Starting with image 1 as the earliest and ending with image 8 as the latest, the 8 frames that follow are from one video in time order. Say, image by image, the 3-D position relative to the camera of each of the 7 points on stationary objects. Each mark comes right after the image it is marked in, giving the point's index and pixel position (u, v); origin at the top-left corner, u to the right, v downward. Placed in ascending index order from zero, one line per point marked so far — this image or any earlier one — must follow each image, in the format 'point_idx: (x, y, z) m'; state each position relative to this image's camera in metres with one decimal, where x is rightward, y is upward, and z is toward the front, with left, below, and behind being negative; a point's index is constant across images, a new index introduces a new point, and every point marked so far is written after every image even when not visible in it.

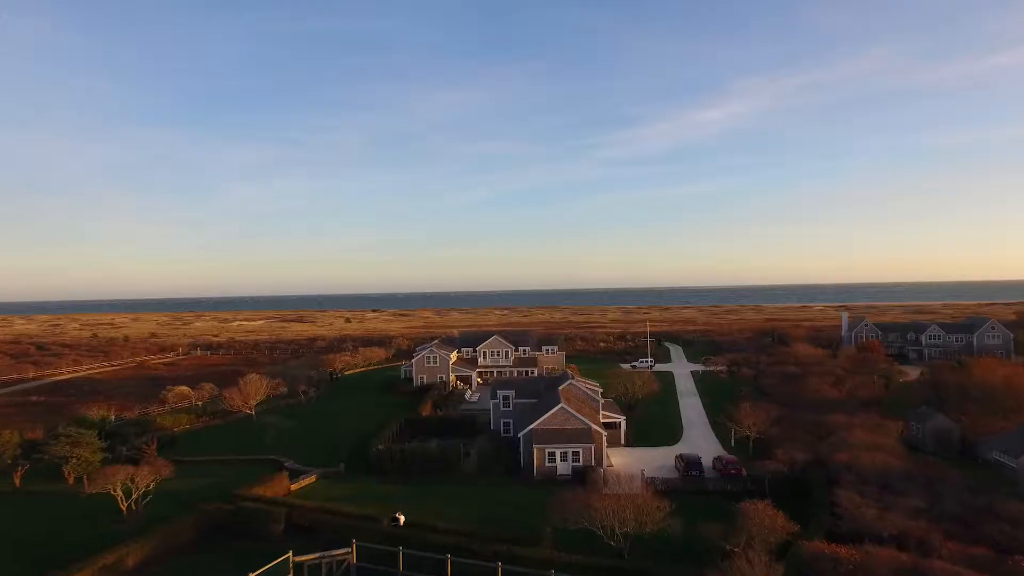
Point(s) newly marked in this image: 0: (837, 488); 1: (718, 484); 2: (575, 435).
0: (+7.1, -4.3, +15.2) m
1: (+5.2, -4.9, +17.7) m
2: (+1.8, -4.2, +20.0) m
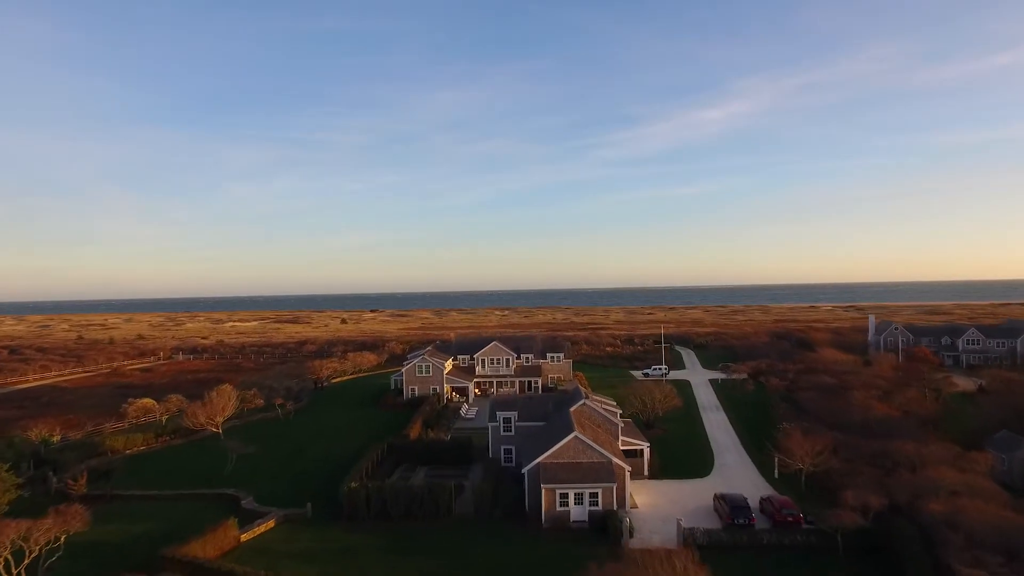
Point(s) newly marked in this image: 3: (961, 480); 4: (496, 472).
0: (+7.1, -4.4, +11.5) m
1: (+5.2, -5.0, +14.0) m
2: (+1.8, -4.2, +16.3) m
3: (+9.6, -4.1, +15.1) m
4: (-0.4, -5.0, +19.3) m
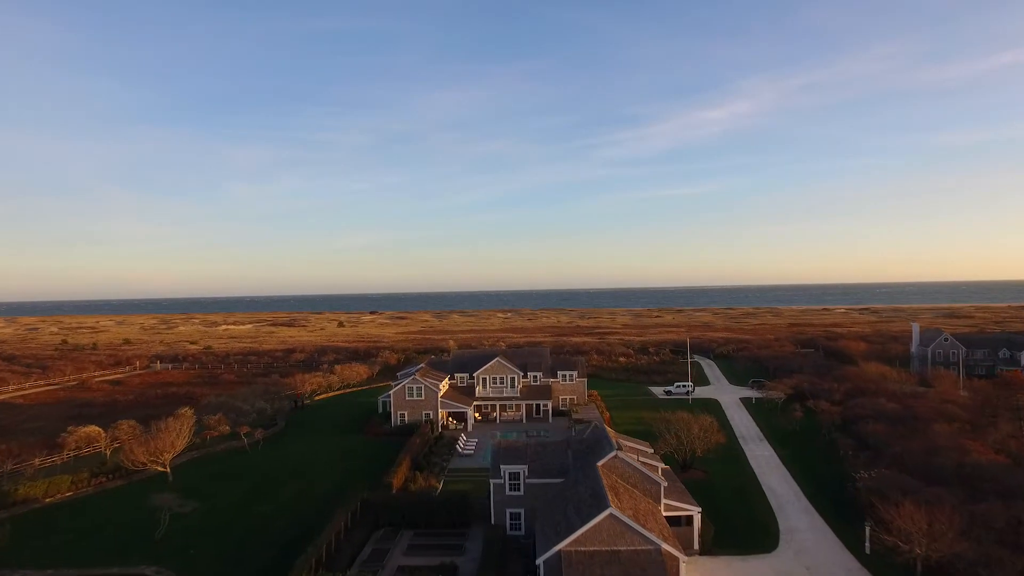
0: (+7.3, -4.7, +6.9) m
1: (+5.4, -5.3, +9.4) m
2: (+2.0, -4.6, +11.7) m
3: (+9.8, -4.5, +10.4) m
4: (-0.3, -5.4, +14.7) m
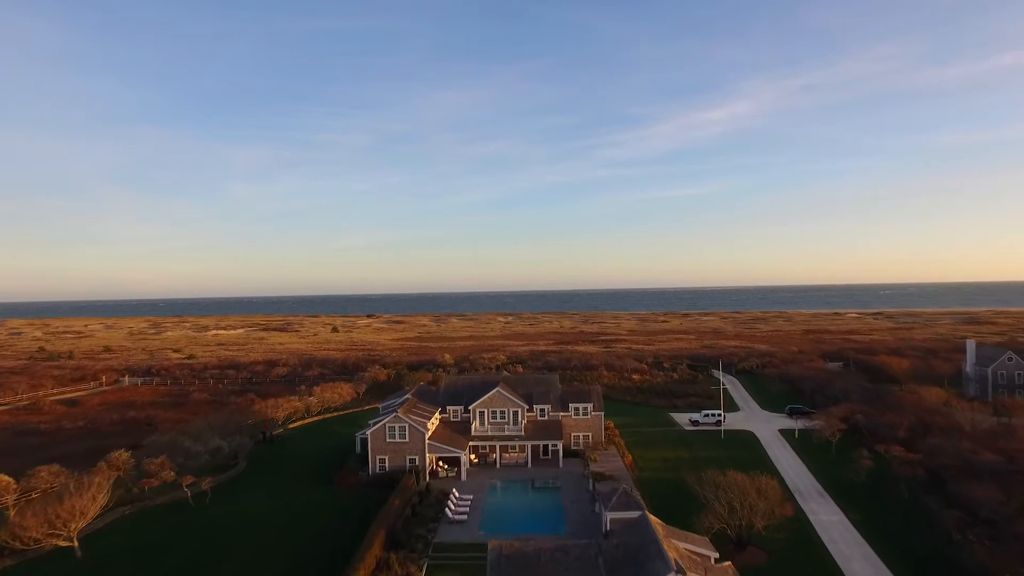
0: (+7.4, -5.3, +2.0) m
1: (+5.5, -5.9, +4.5) m
2: (+2.1, -5.2, +6.8) m
3: (+9.9, -5.1, +5.5) m
4: (-0.2, -6.0, +9.8) m
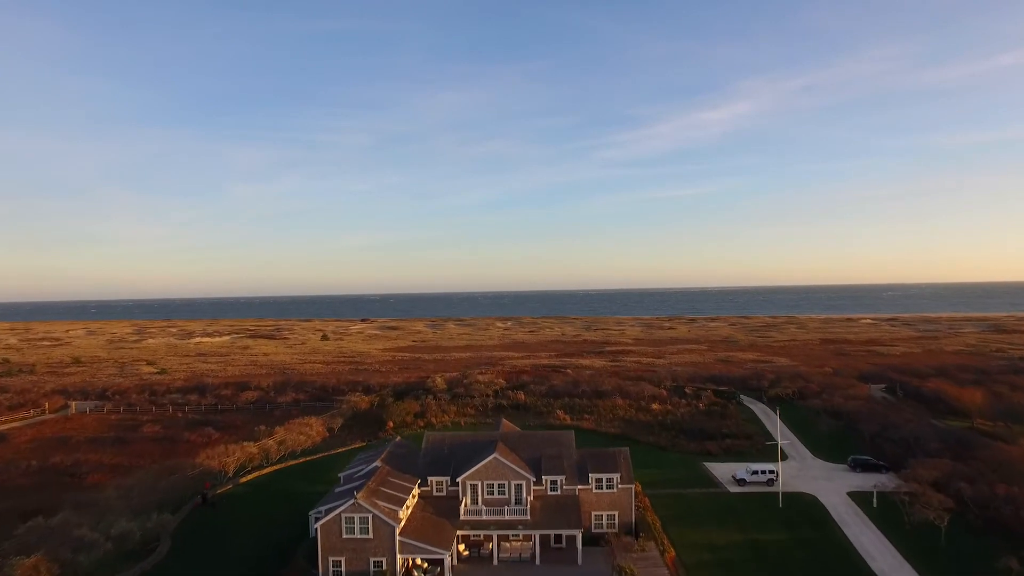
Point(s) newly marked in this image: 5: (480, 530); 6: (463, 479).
0: (+7.4, -6.3, -4.3) m
1: (+5.6, -6.9, -1.8) m
2: (+2.2, -6.1, +0.5) m
3: (+10.0, -6.0, -0.7) m
4: (-0.1, -6.9, +3.5) m
5: (-0.9, -6.4, +18.7) m
6: (-1.4, -5.2, +19.5) m
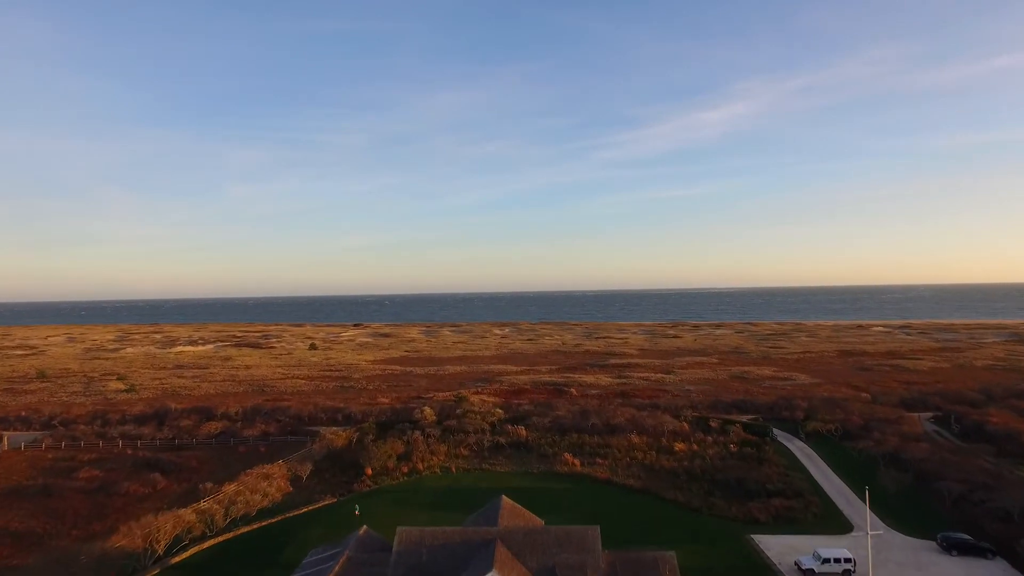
0: (+7.6, -7.3, -10.0) m
1: (+5.8, -7.8, -7.5) m
2: (+2.4, -7.1, -5.2) m
3: (+10.2, -7.0, -6.4) m
4: (+0.1, -7.9, -2.3) m
5: (-0.8, -7.4, +12.9) m
6: (-1.3, -6.2, +13.7) m
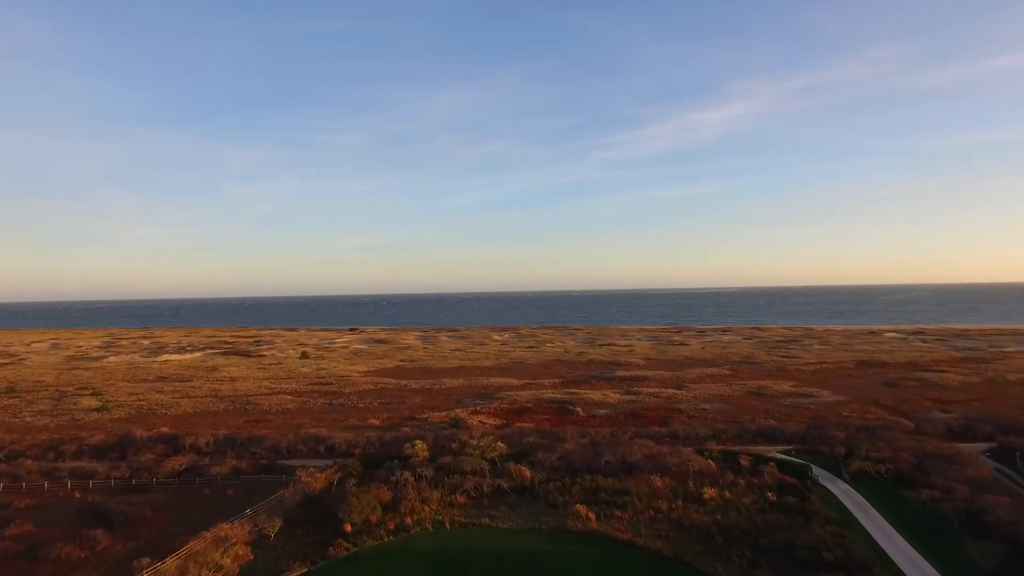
0: (+7.8, -8.2, -14.8) m
1: (+5.9, -8.8, -12.3) m
2: (+2.5, -8.0, -10.1) m
3: (+10.3, -7.9, -11.2) m
4: (+0.2, -8.8, -7.1) m
5: (-0.6, -8.3, +8.1) m
6: (-1.2, -7.2, +8.9) m
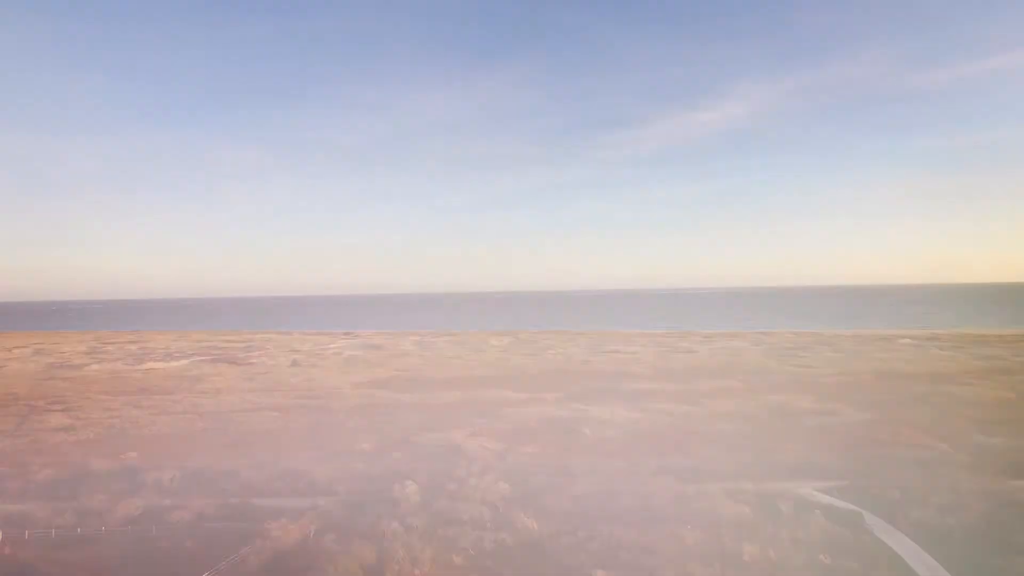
0: (+8.1, -9.1, -19.5) m
1: (+6.2, -9.7, -17.0) m
2: (+2.8, -8.9, -14.8) m
3: (+10.6, -8.8, -15.9) m
4: (+0.5, -9.7, -11.8) m
5: (-0.4, -9.2, +3.4) m
6: (-0.9, -8.0, +4.2) m
